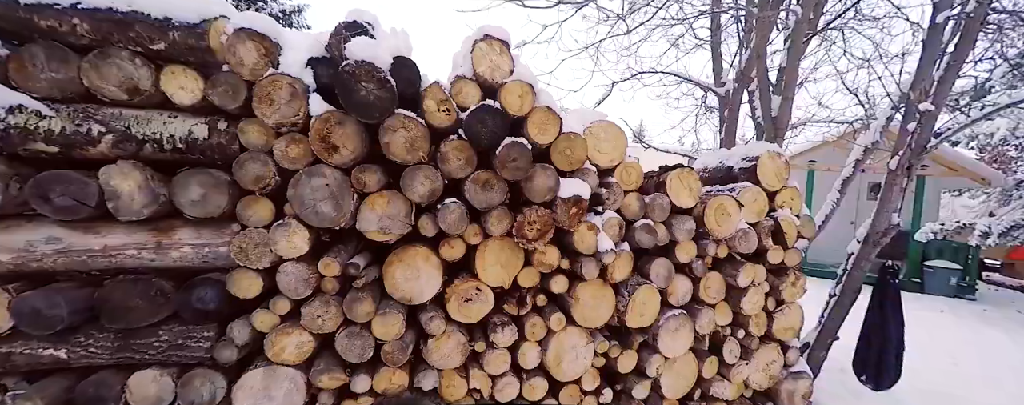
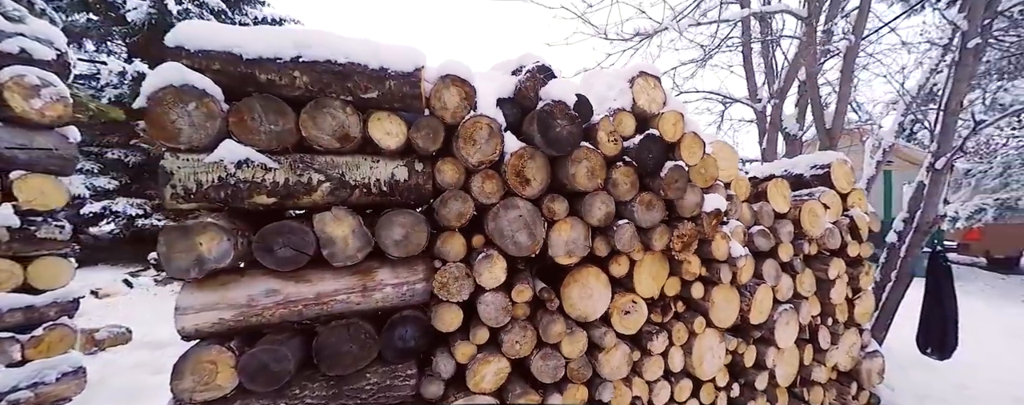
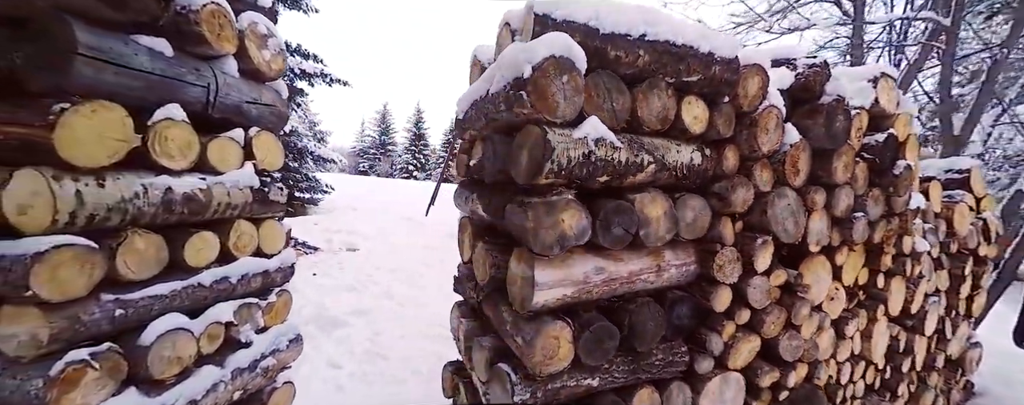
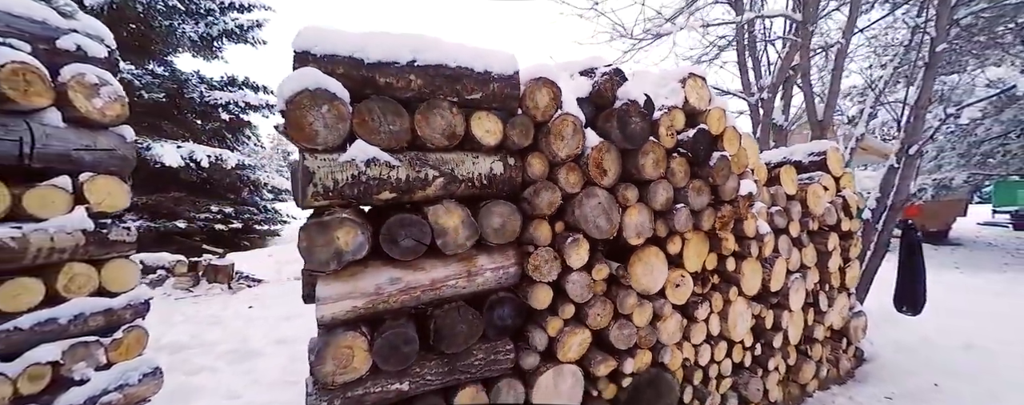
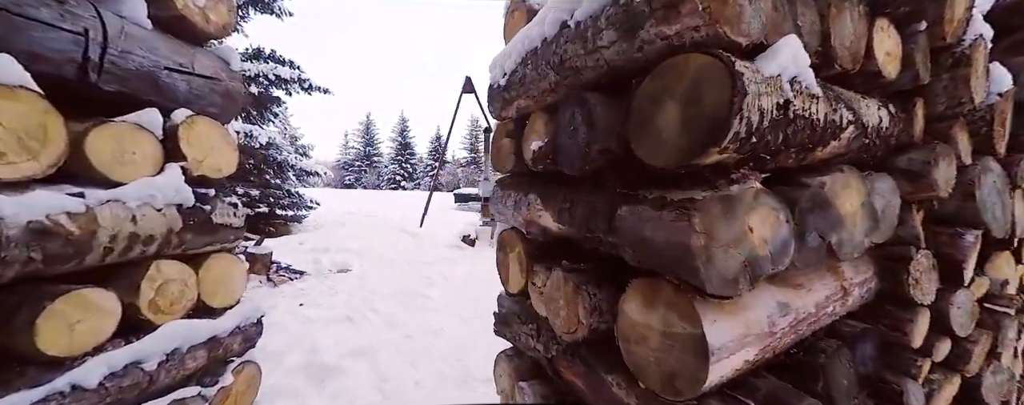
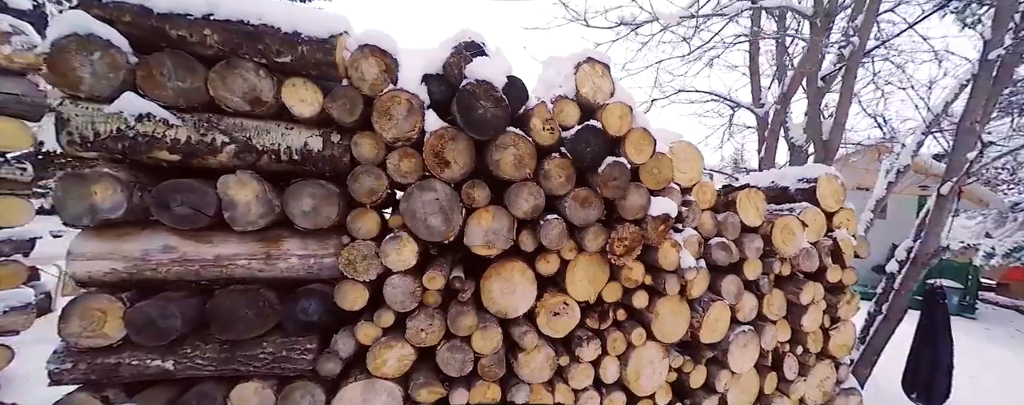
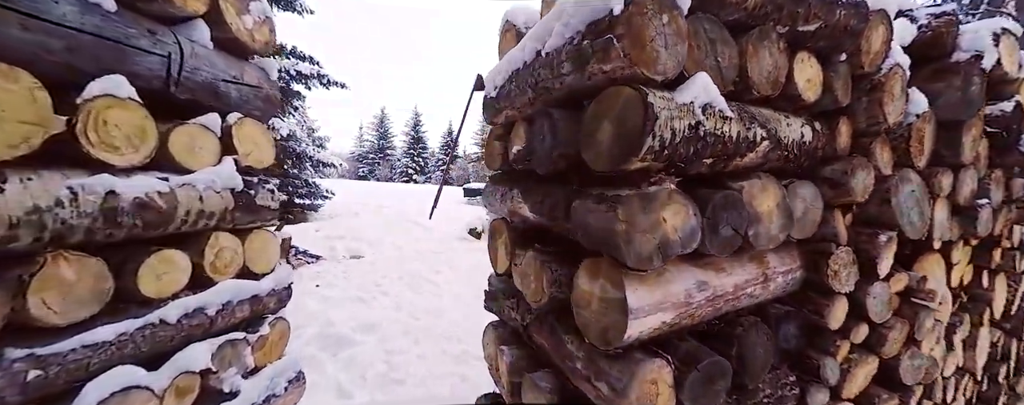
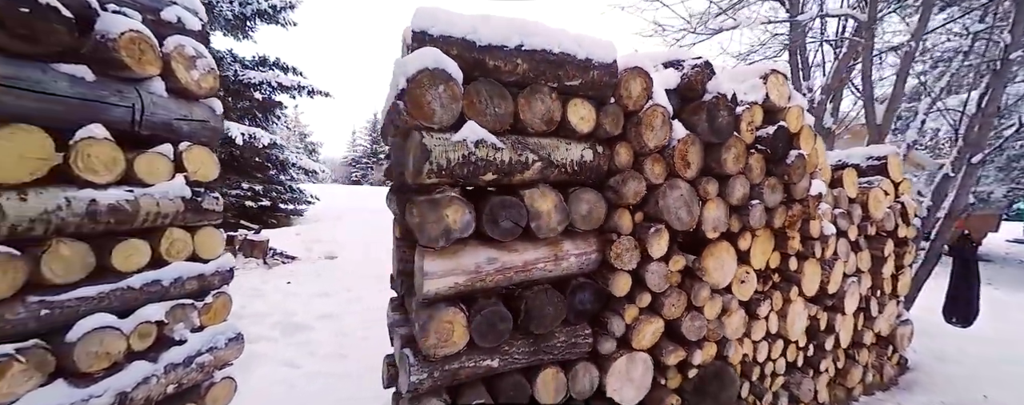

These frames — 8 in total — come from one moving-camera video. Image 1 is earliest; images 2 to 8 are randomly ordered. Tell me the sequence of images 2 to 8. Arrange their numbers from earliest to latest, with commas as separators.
6, 2, 4, 8, 3, 7, 5
